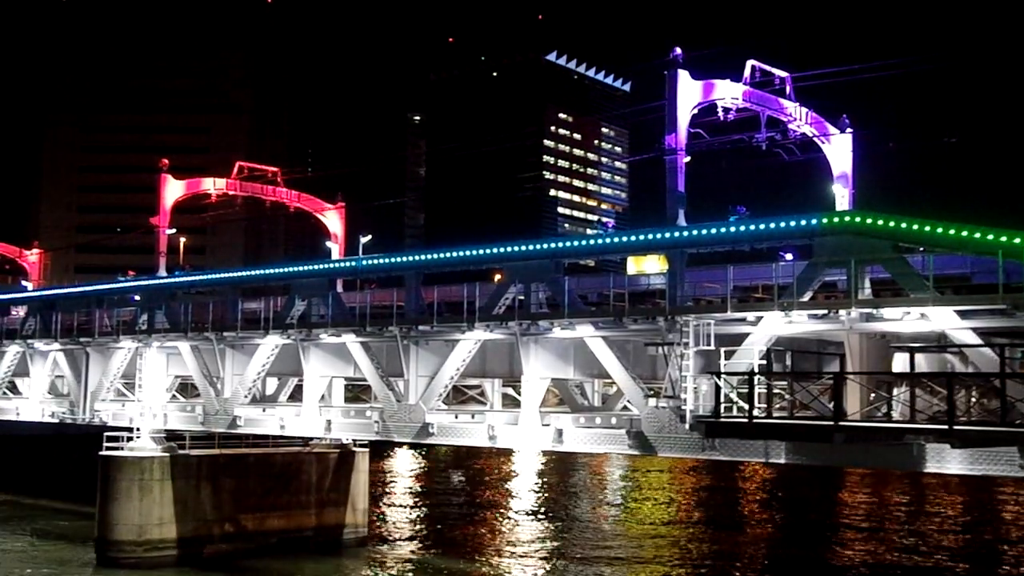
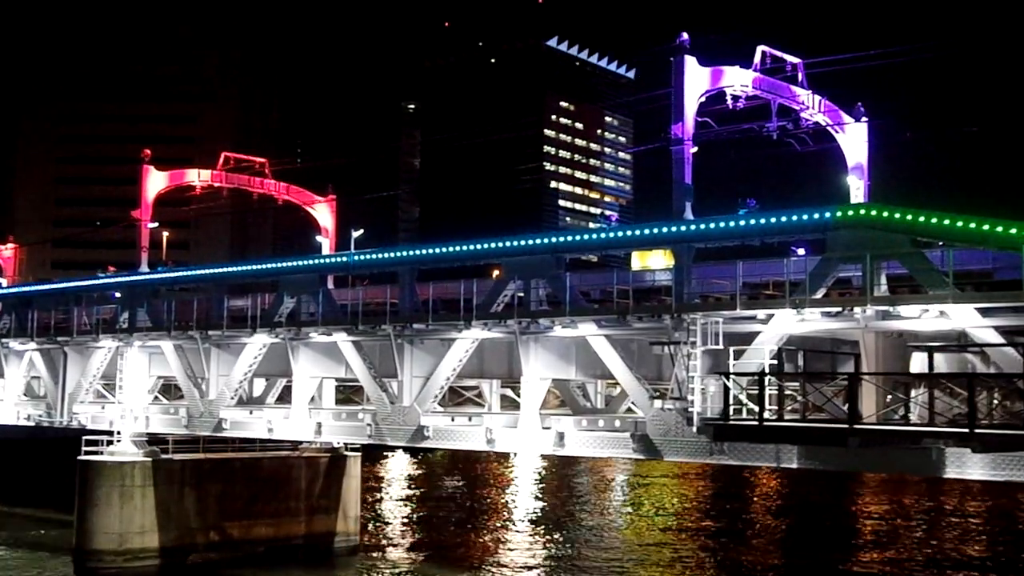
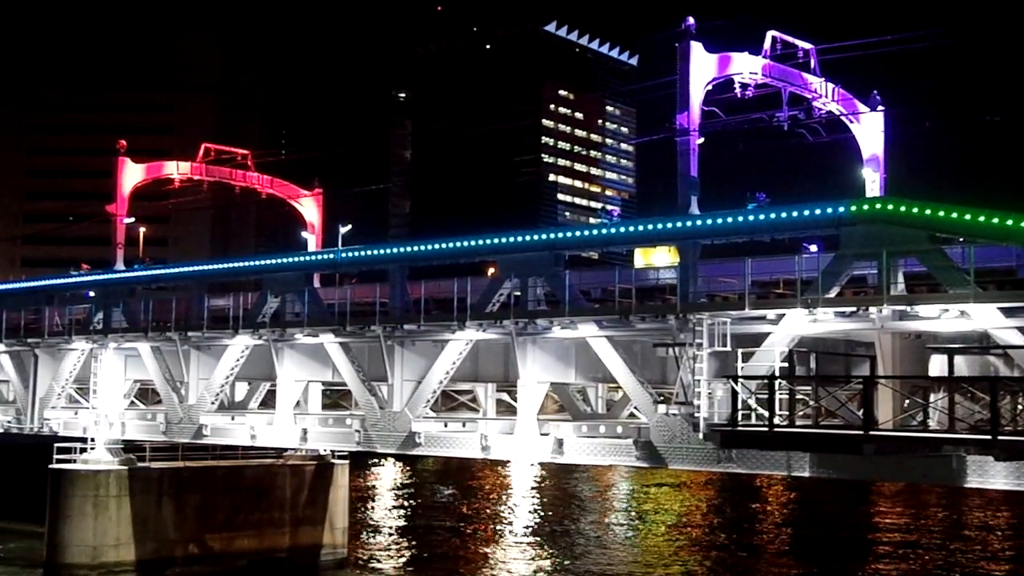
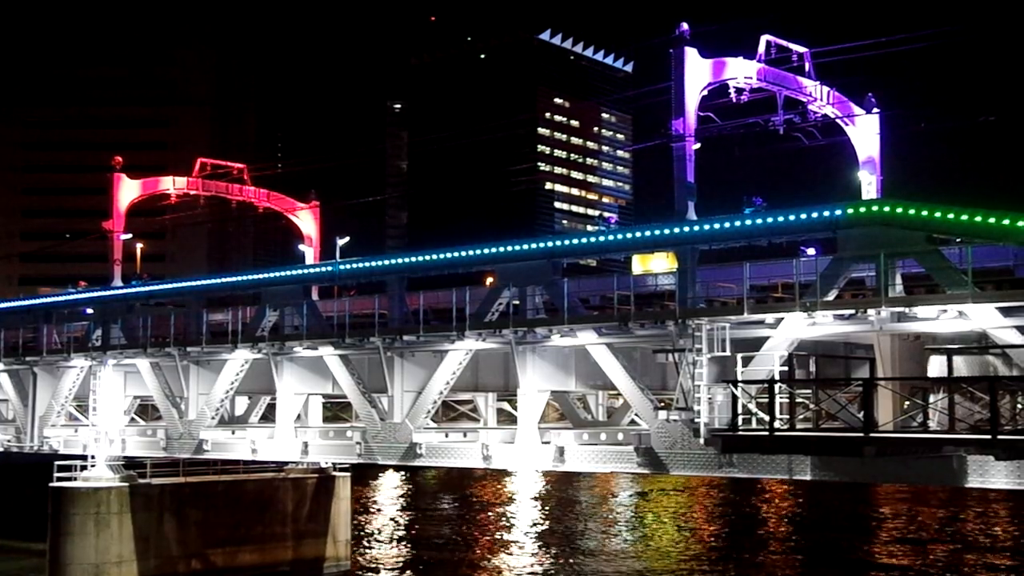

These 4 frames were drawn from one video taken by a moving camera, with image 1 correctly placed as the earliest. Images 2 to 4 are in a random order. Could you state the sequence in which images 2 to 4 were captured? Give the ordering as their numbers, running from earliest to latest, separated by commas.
2, 3, 4
